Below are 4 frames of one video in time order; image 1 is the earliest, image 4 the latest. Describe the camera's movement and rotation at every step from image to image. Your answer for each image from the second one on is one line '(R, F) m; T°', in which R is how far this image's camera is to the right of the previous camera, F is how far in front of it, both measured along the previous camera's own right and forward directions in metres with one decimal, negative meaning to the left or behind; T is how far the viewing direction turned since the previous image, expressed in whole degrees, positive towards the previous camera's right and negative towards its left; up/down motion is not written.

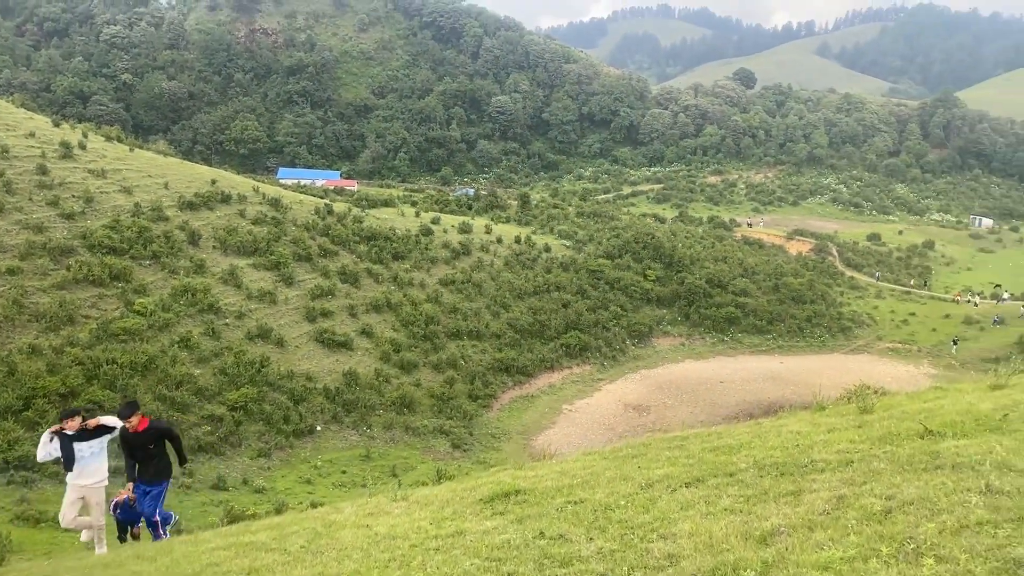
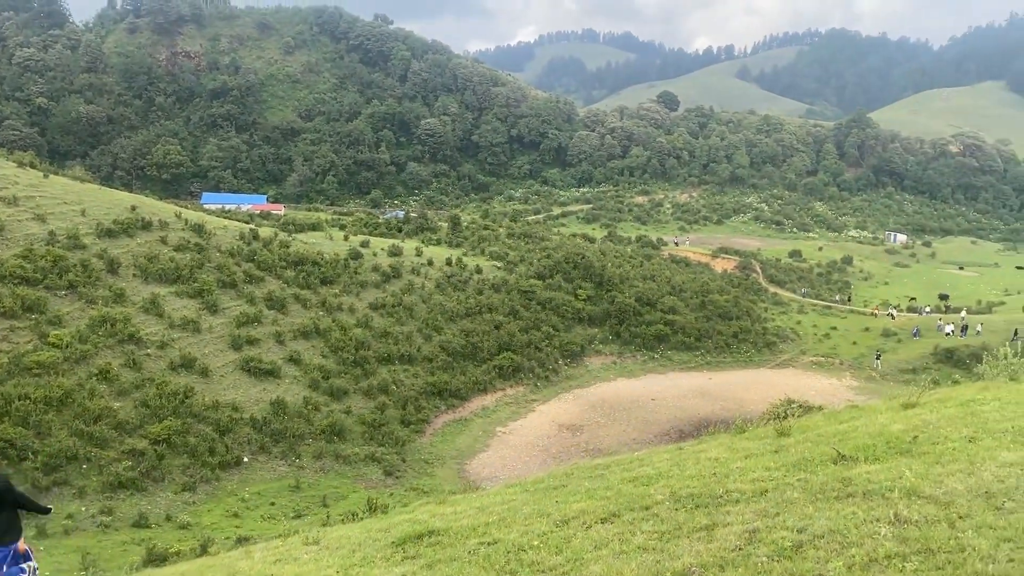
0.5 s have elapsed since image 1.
(+0.3, +0.3) m; +4°
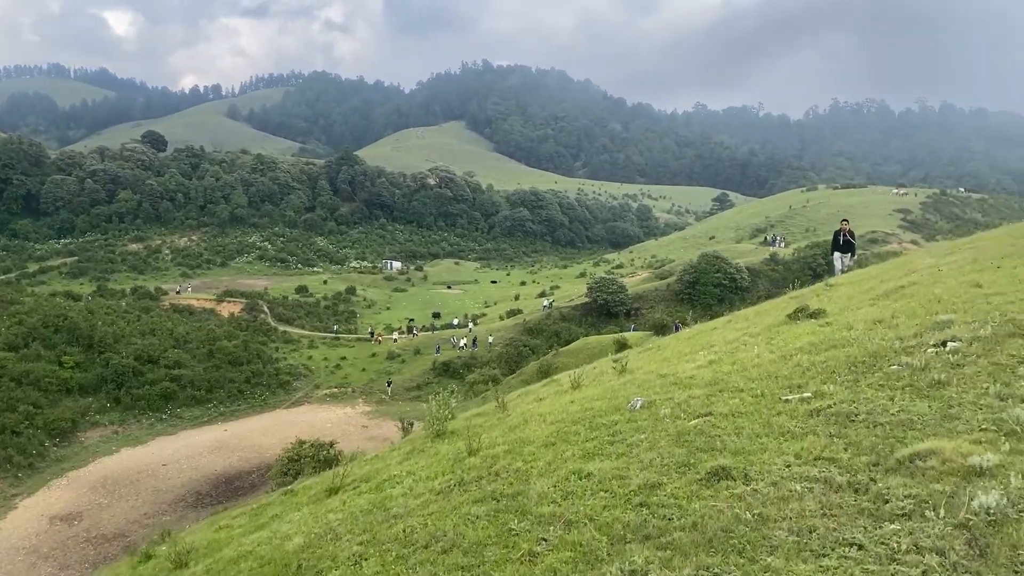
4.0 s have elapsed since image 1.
(+2.5, +2.2) m; +31°
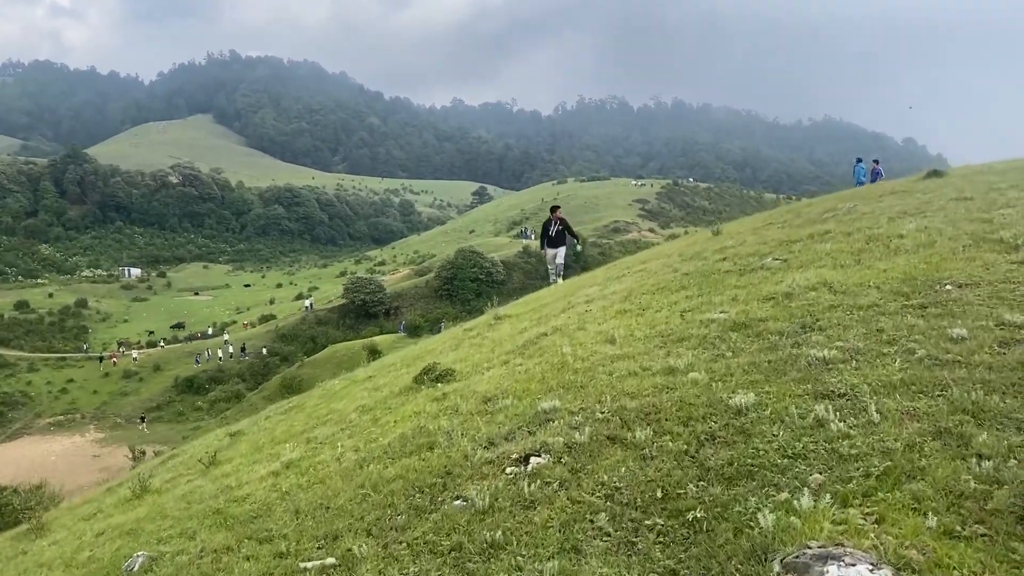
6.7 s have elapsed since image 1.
(+2.8, +2.9) m; +15°
